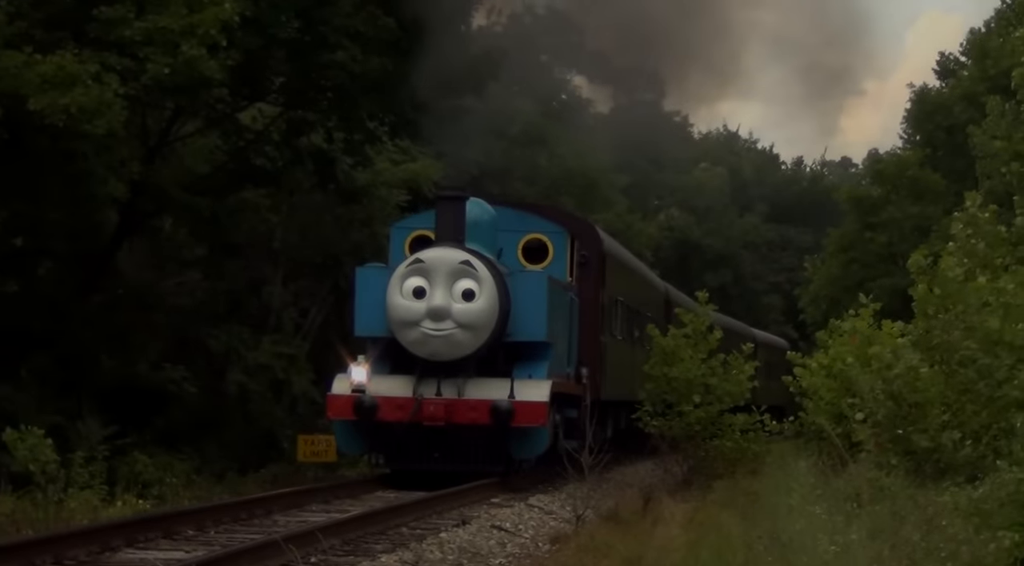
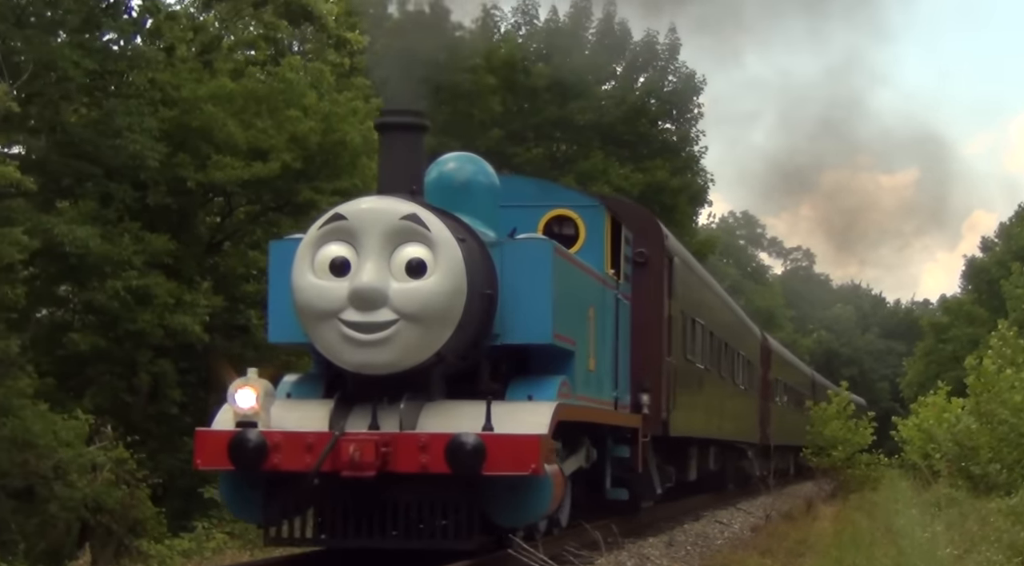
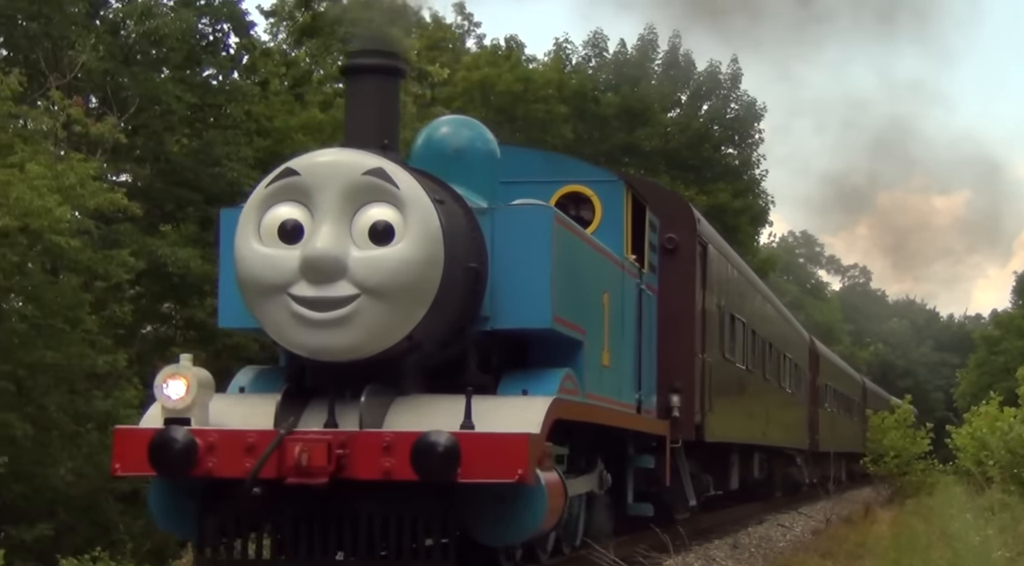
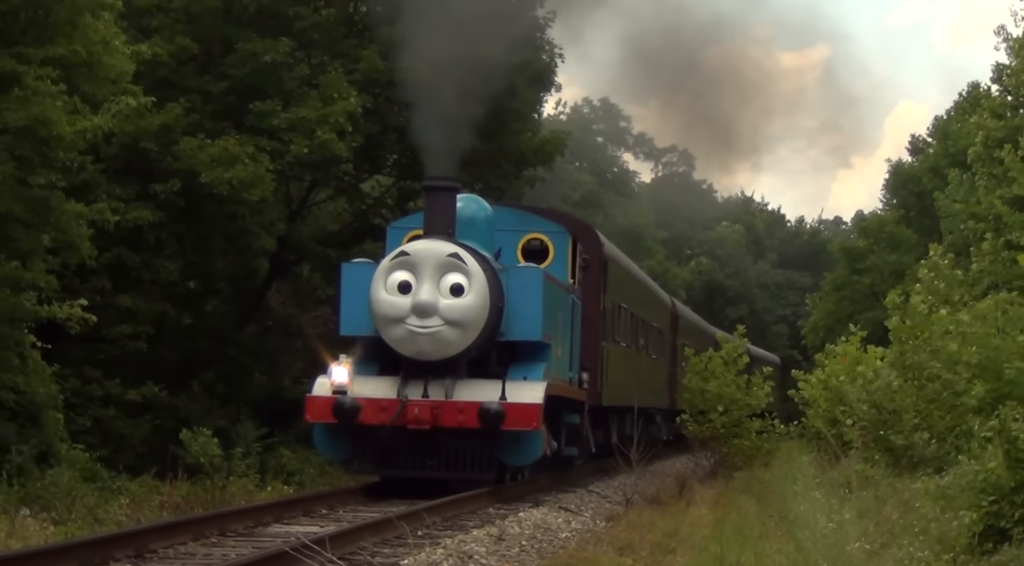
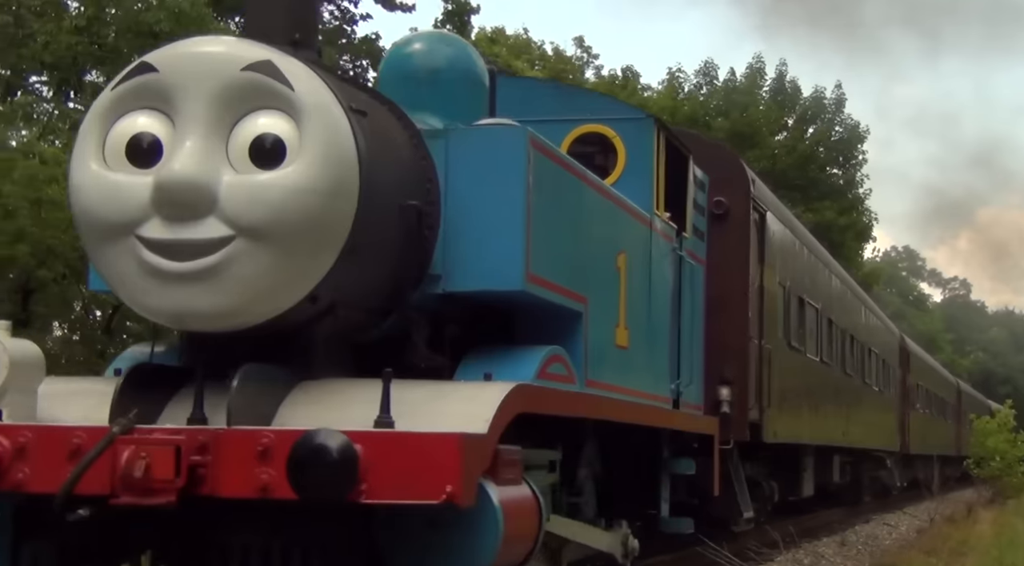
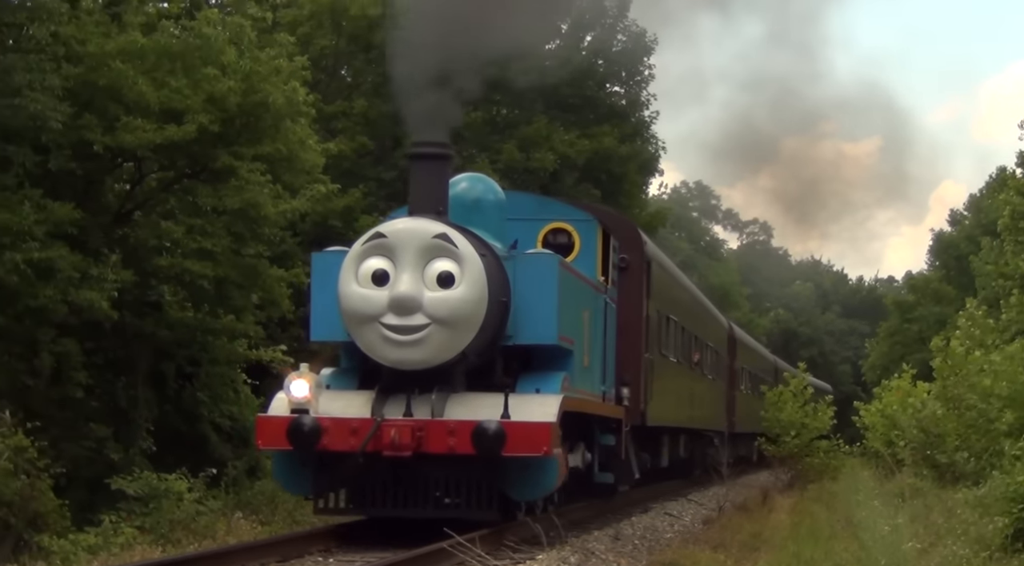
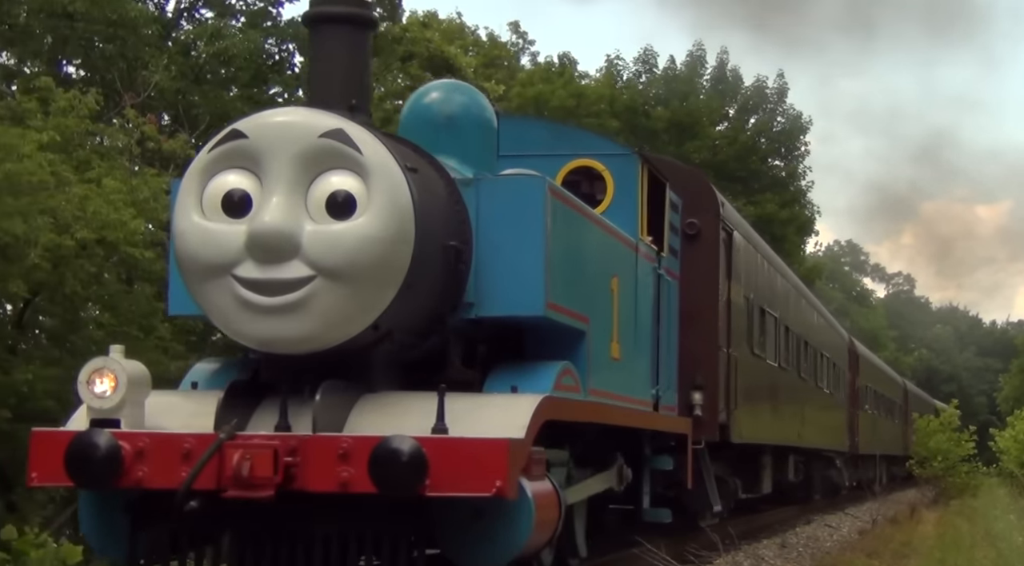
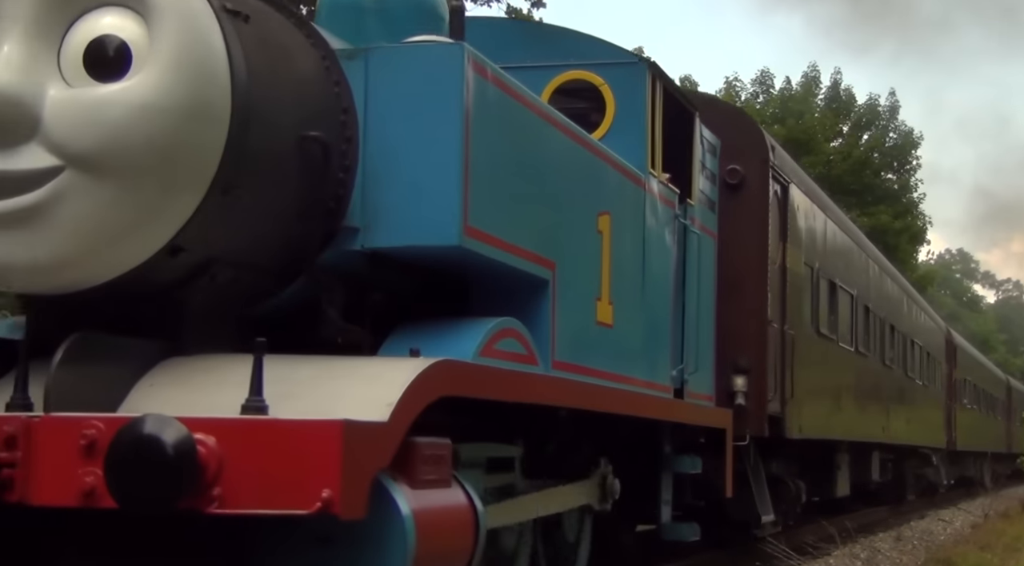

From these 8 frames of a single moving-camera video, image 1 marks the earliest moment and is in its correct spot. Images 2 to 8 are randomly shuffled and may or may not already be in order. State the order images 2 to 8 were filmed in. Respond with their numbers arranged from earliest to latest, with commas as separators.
4, 6, 2, 3, 7, 5, 8
